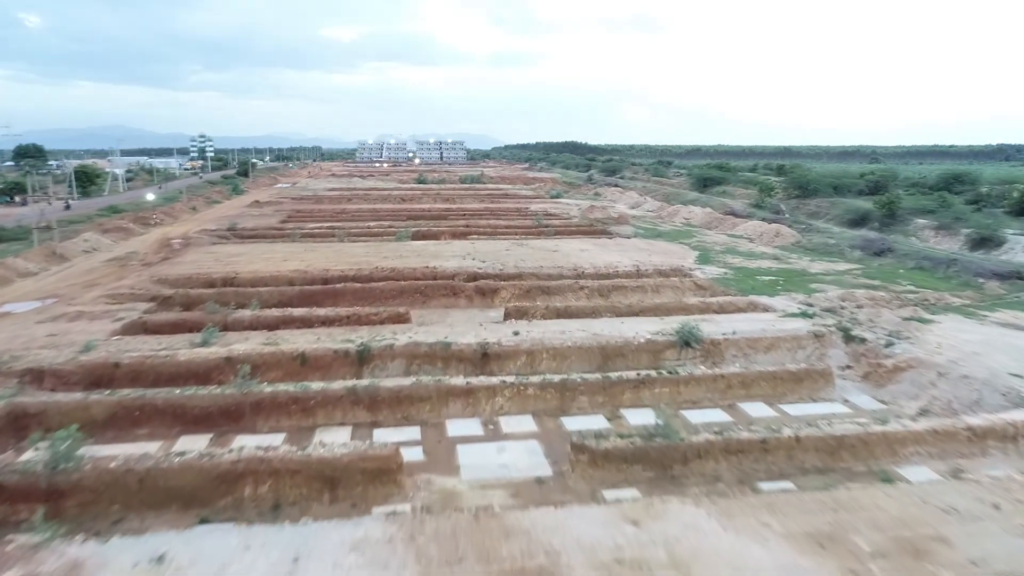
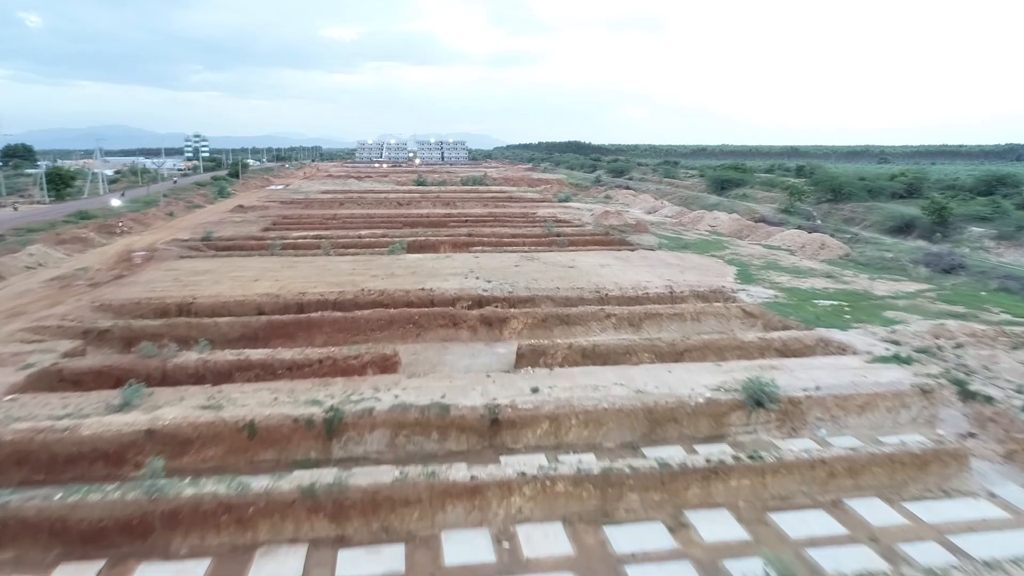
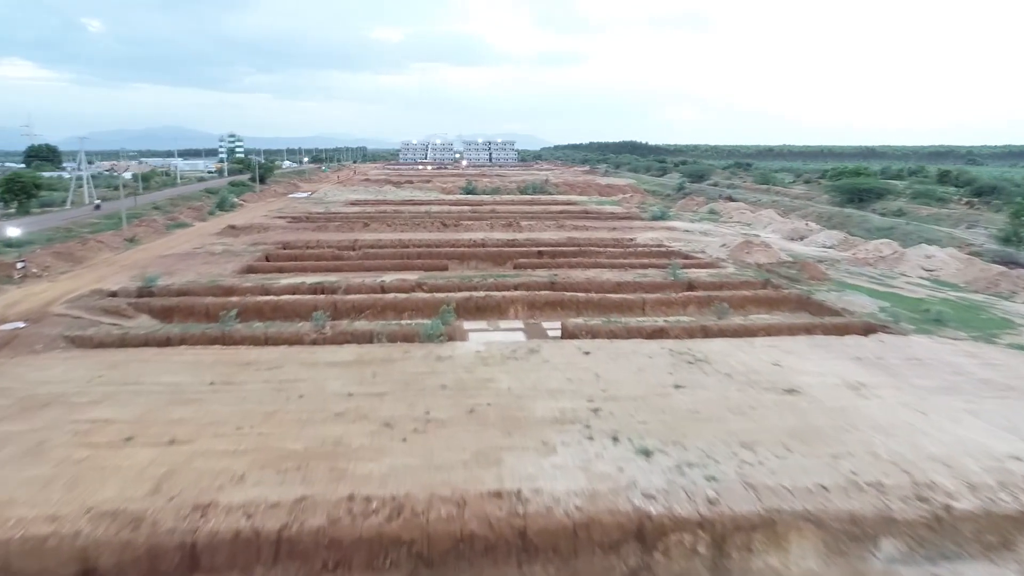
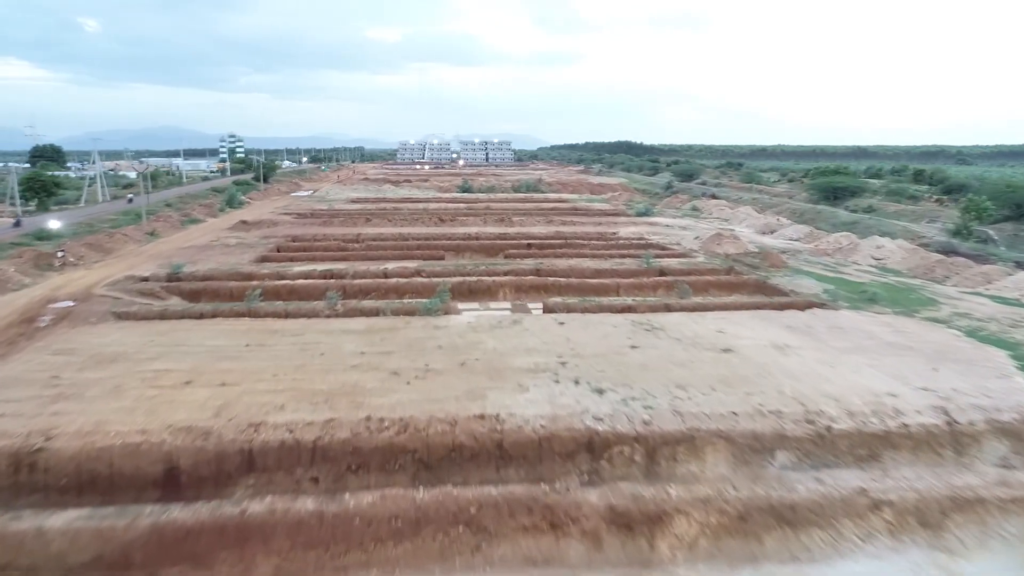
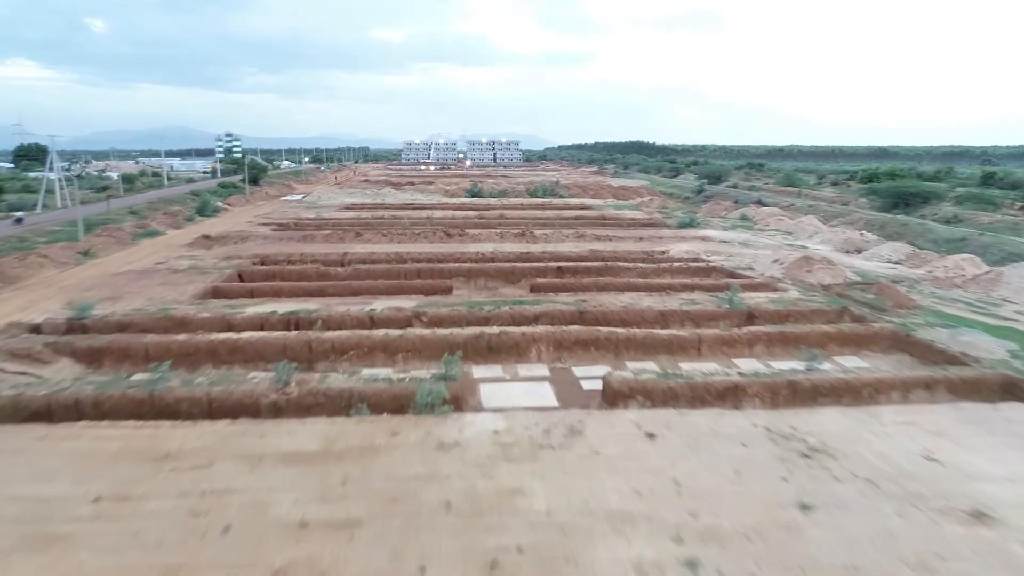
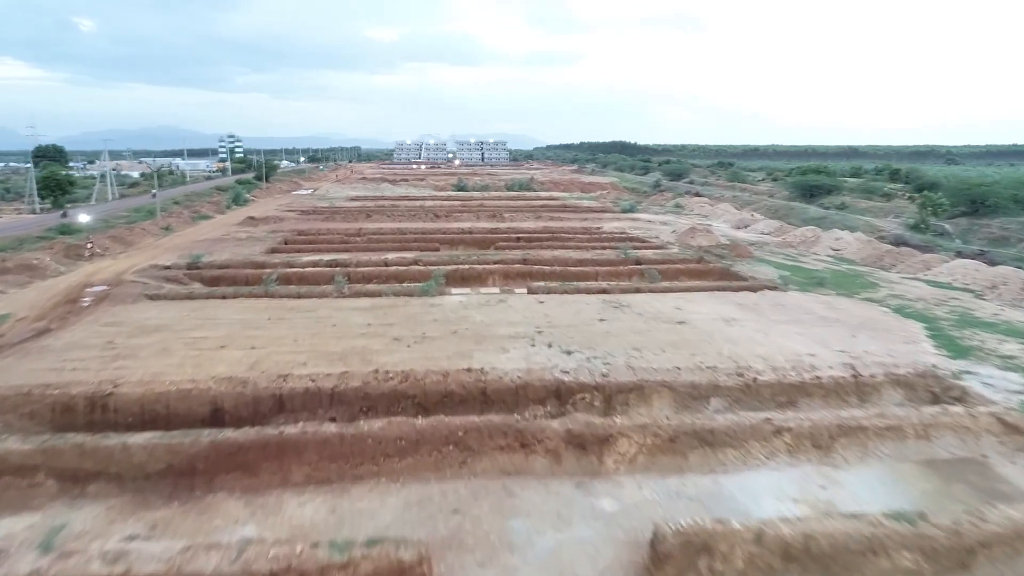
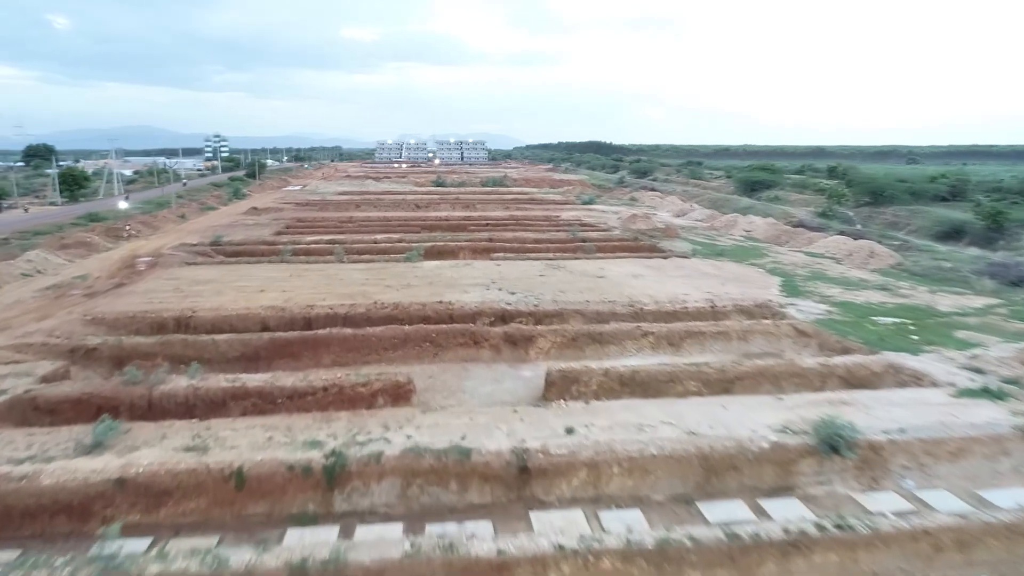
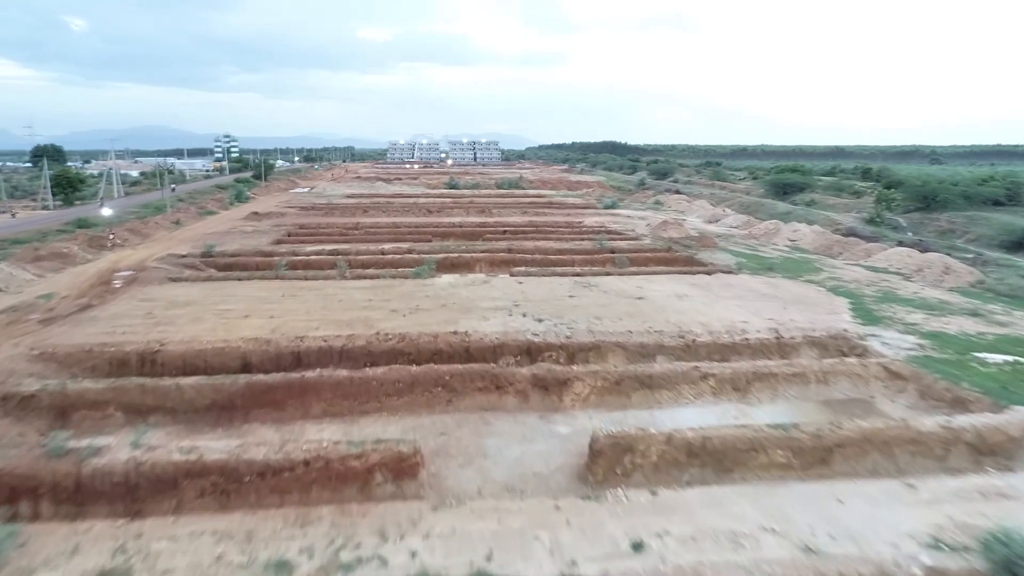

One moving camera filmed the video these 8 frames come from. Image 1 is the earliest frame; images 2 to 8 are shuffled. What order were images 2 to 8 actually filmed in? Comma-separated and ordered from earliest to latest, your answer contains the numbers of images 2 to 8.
2, 7, 8, 6, 4, 3, 5
